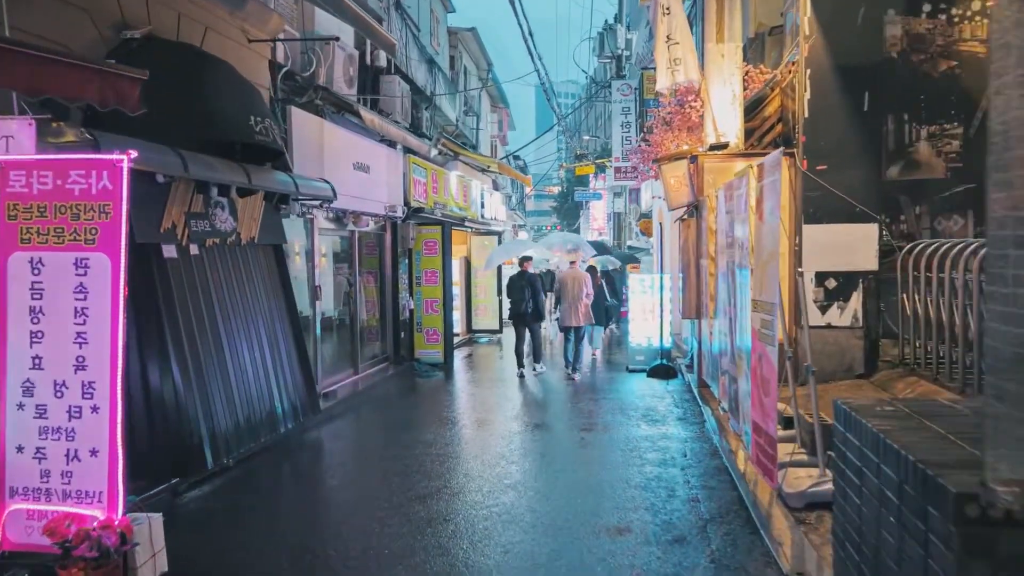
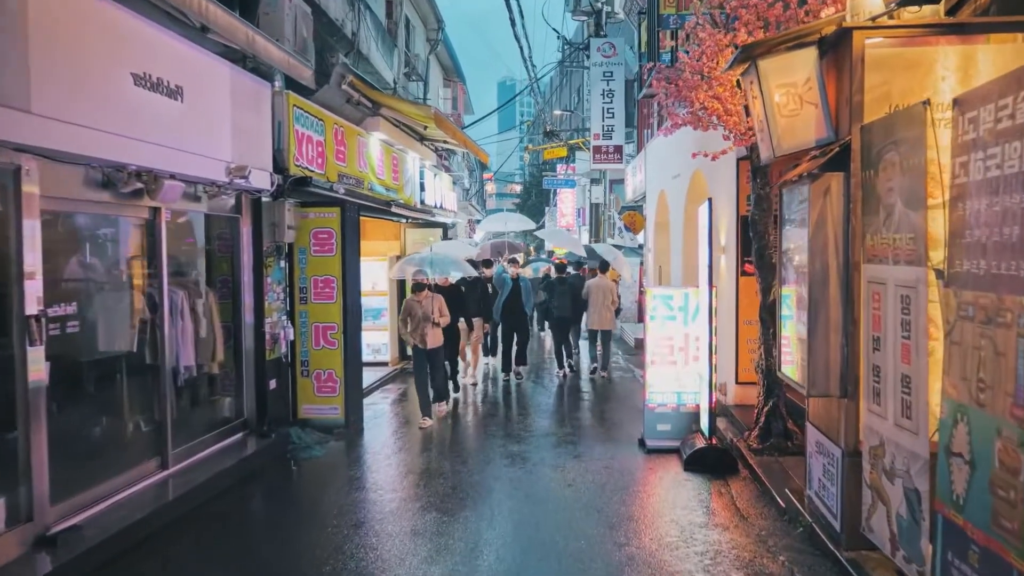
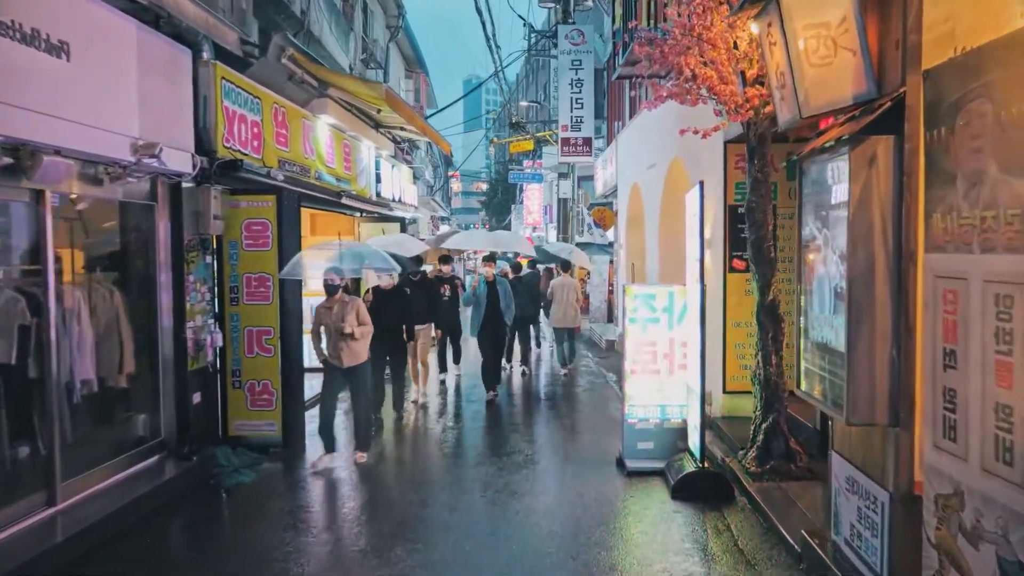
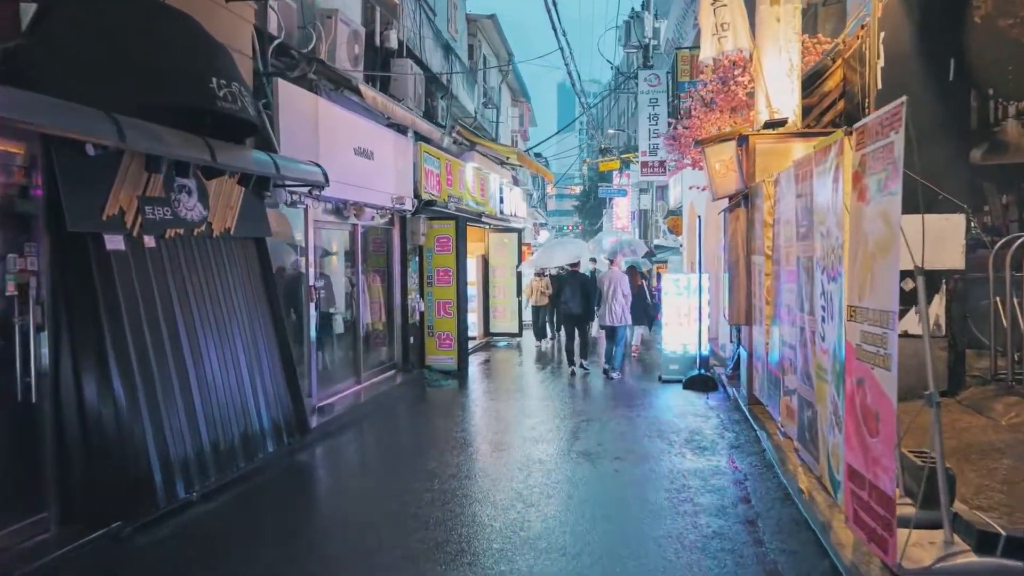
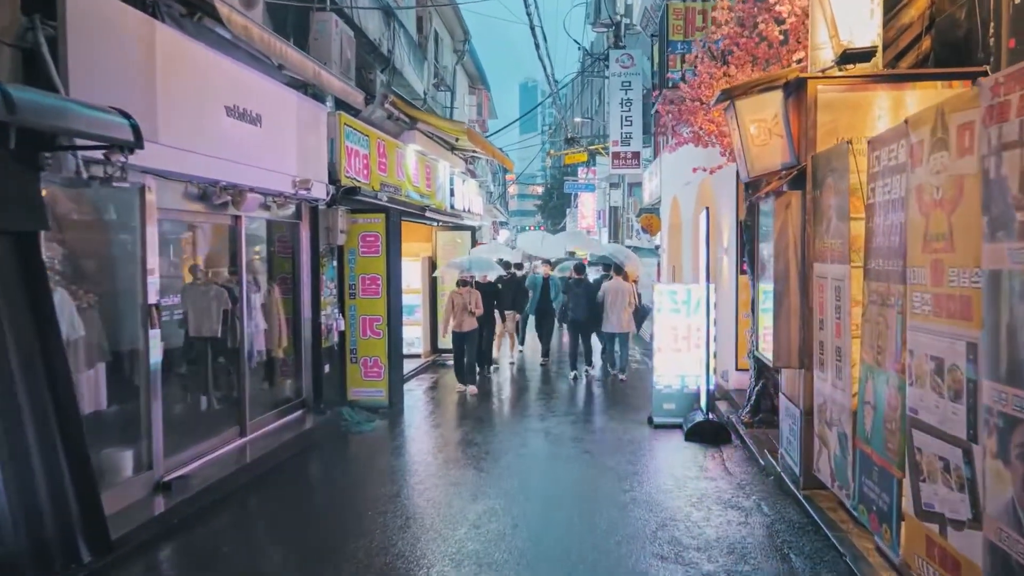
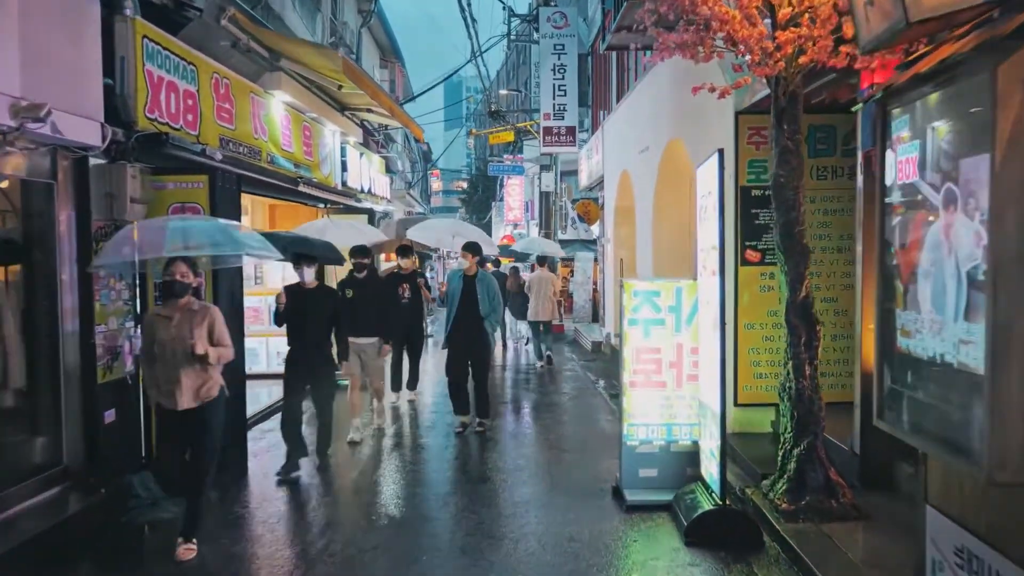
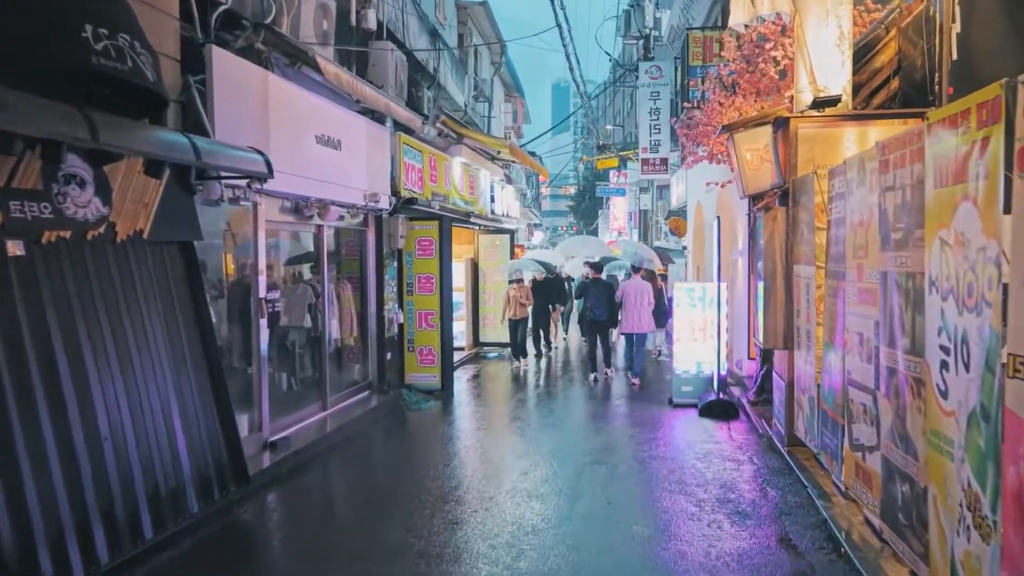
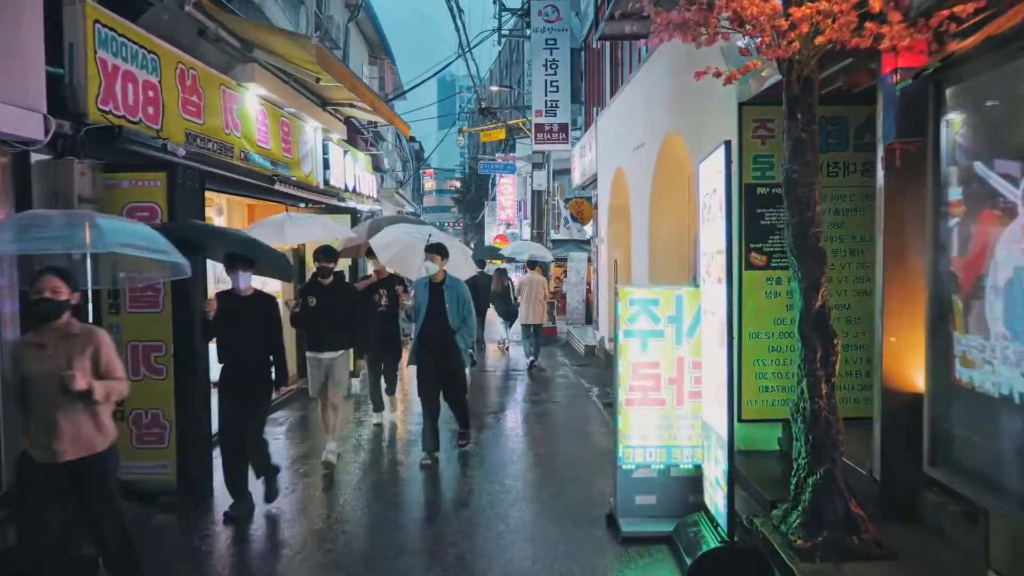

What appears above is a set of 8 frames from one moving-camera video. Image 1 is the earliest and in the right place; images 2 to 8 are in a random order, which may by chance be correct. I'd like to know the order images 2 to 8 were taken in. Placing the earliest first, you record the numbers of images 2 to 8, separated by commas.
4, 7, 5, 2, 3, 6, 8
